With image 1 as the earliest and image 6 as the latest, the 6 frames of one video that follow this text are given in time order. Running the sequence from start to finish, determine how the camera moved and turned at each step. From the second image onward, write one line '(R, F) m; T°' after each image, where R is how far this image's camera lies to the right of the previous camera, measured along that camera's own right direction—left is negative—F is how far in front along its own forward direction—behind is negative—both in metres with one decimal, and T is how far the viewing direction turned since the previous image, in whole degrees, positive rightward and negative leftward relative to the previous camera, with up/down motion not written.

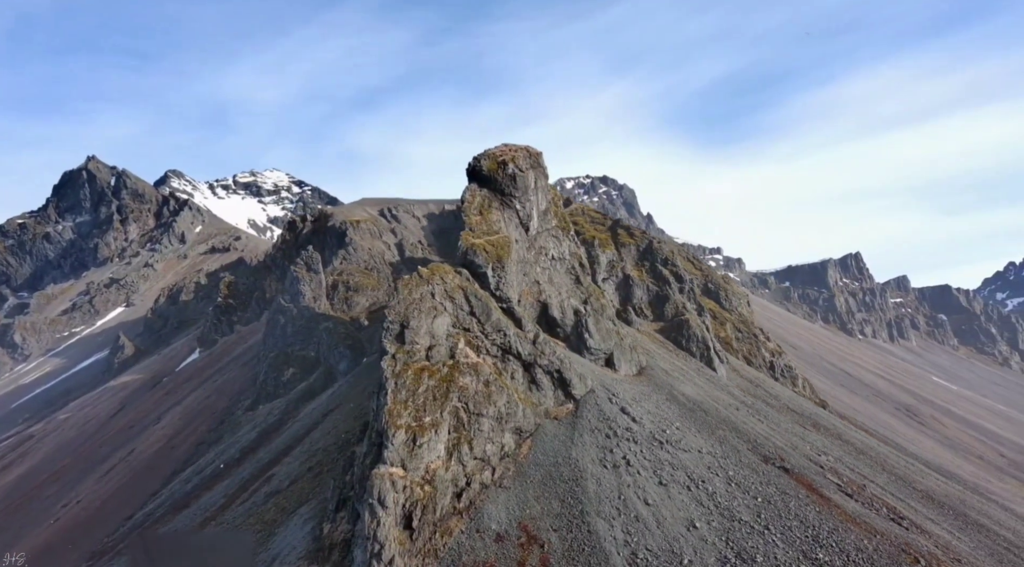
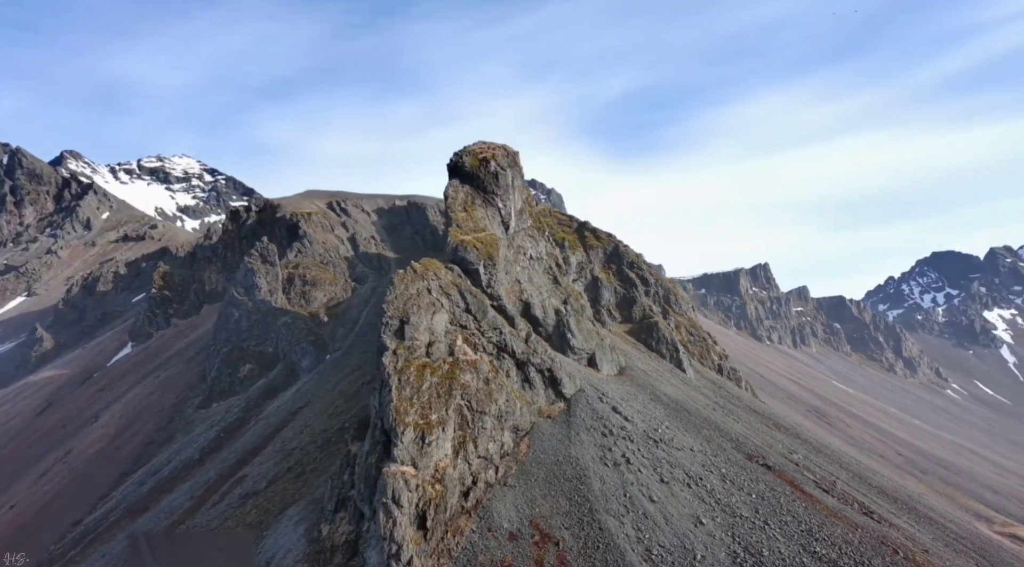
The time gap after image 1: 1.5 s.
(-9.3, +0.9) m; +7°
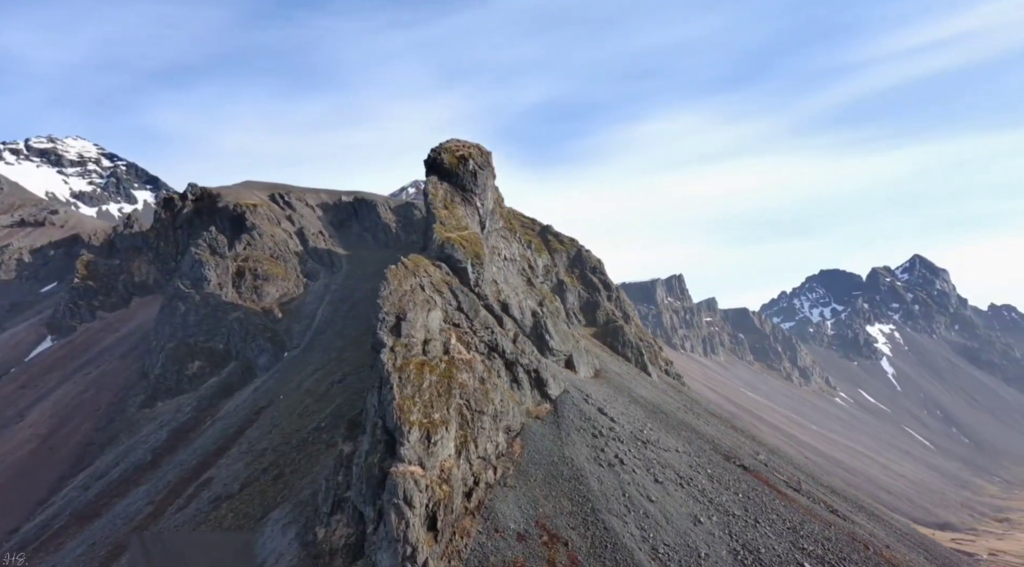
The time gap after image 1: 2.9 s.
(-9.0, +1.1) m; +7°
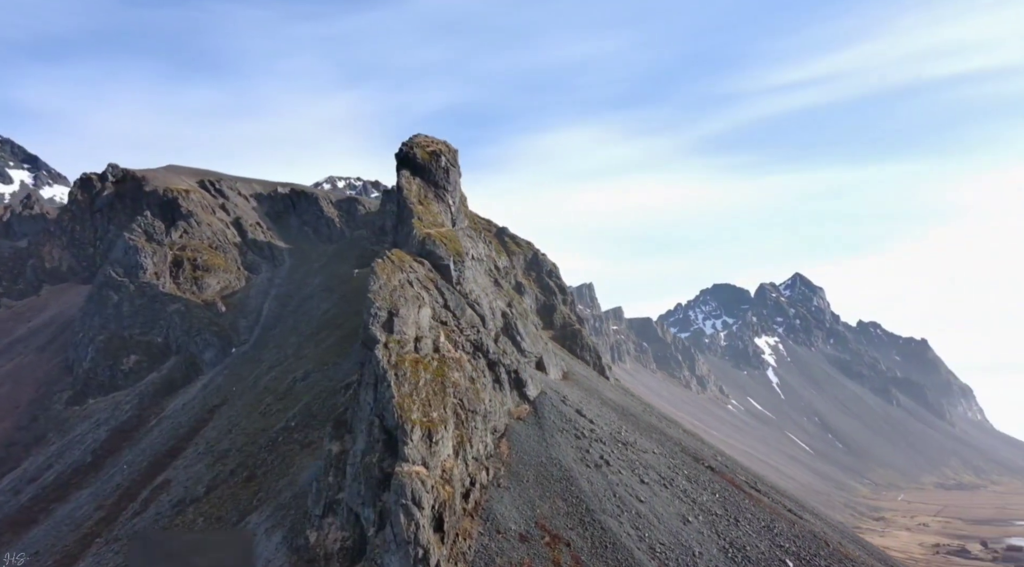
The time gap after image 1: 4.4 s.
(-9.2, +1.3) m; +8°
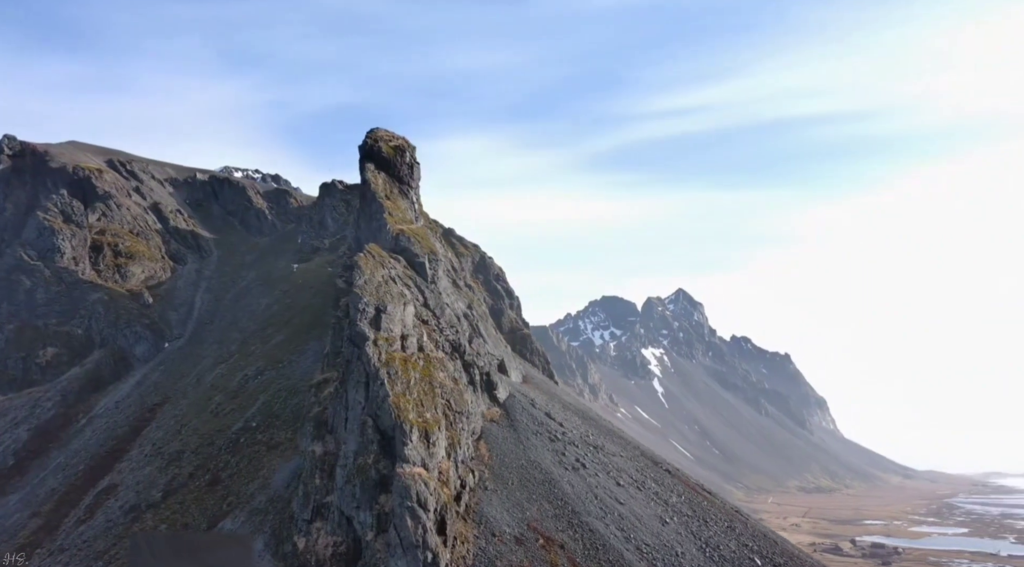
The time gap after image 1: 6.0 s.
(-9.7, +1.3) m; +9°
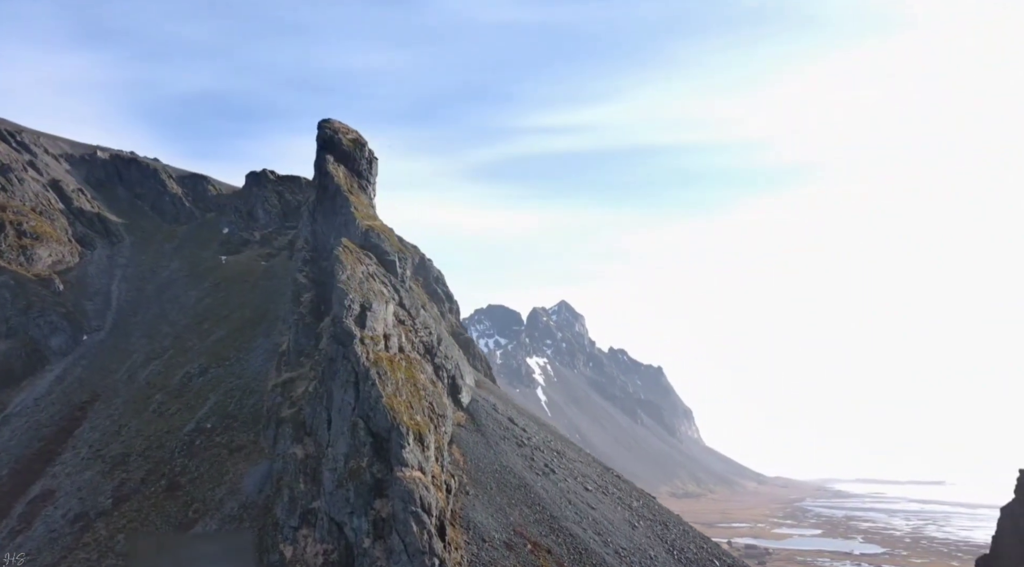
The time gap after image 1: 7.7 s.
(-9.8, +1.3) m; +10°
